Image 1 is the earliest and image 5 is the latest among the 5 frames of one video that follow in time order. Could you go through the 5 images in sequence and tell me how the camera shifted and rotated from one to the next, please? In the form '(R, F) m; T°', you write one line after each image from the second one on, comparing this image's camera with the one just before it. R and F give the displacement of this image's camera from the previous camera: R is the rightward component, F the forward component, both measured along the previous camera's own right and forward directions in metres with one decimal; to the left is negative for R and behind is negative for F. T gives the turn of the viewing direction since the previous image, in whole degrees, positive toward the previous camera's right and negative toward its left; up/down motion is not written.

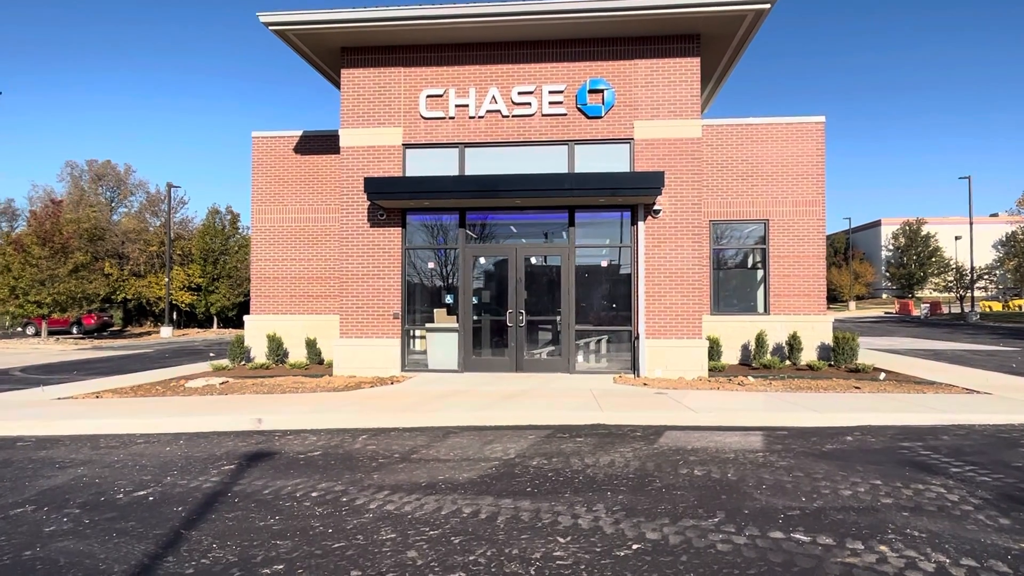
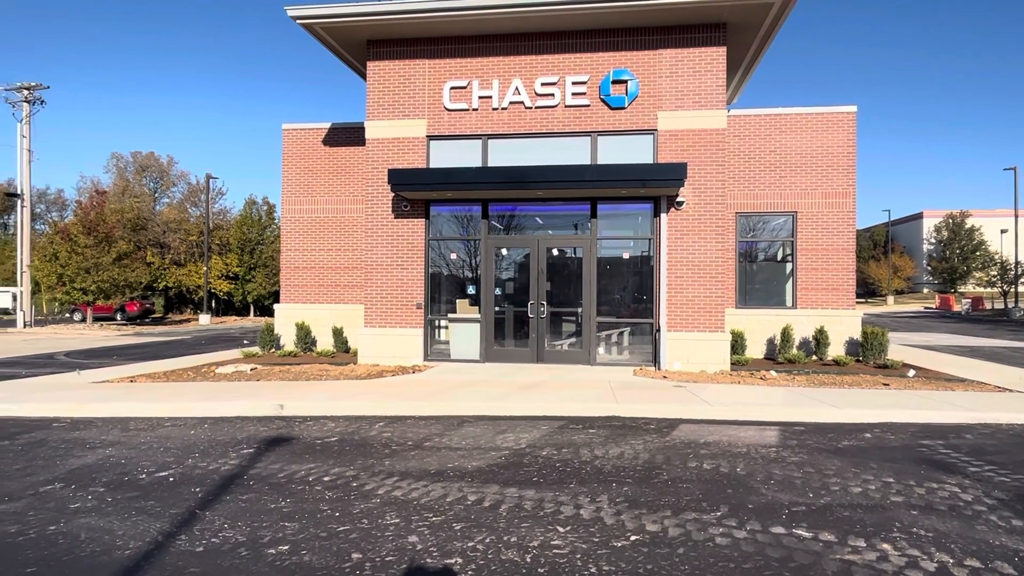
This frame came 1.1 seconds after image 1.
(+0.2, 0.0) m; -3°
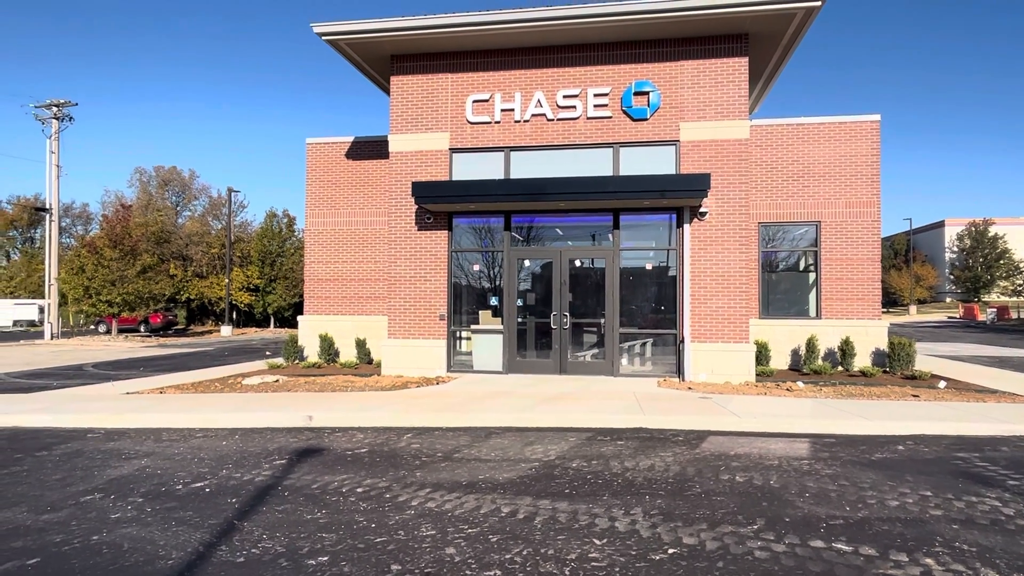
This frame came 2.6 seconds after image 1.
(-0.1, 0.0) m; -1°
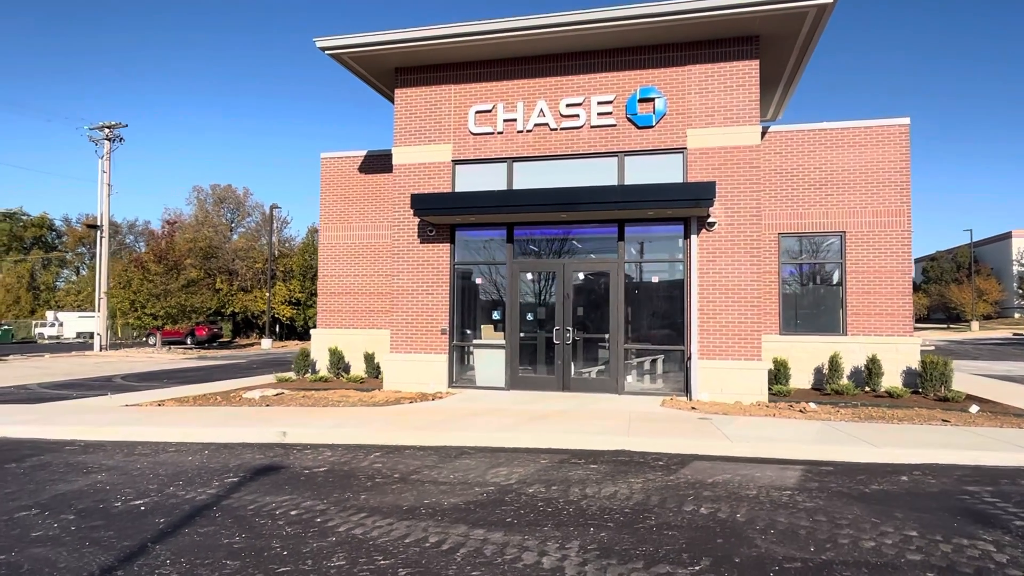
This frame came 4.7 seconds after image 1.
(+0.9, +0.4) m; -4°
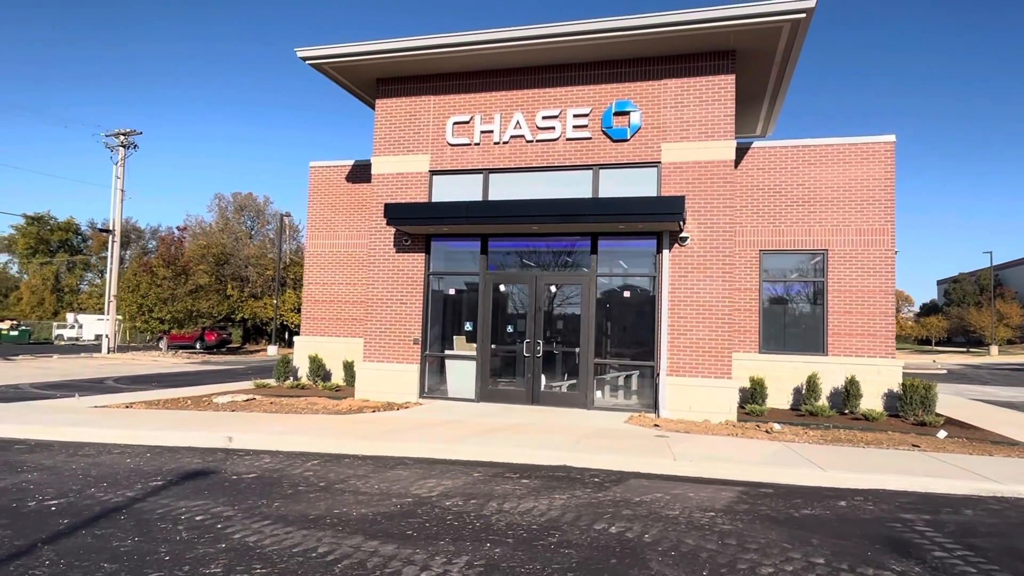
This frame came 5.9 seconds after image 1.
(+0.9, +0.1) m; -2°
